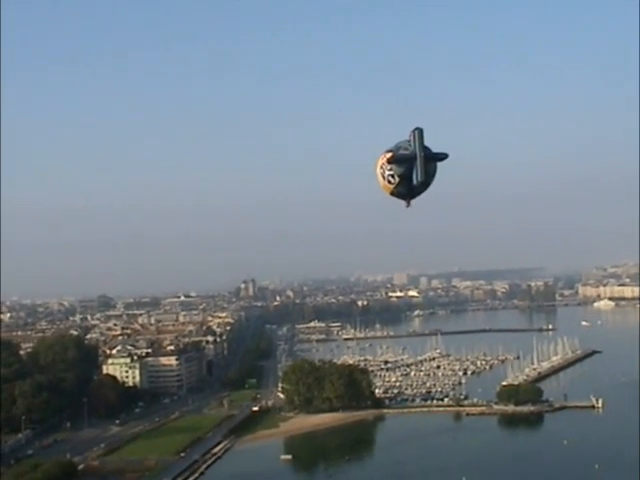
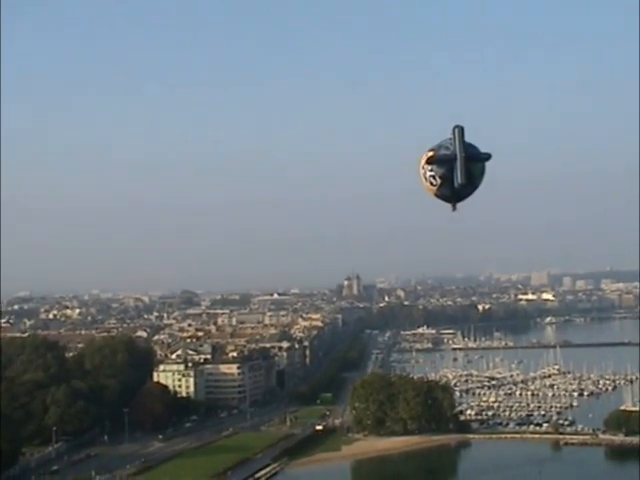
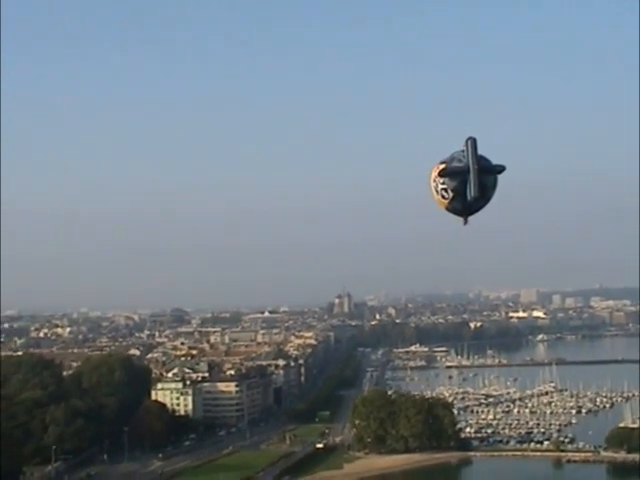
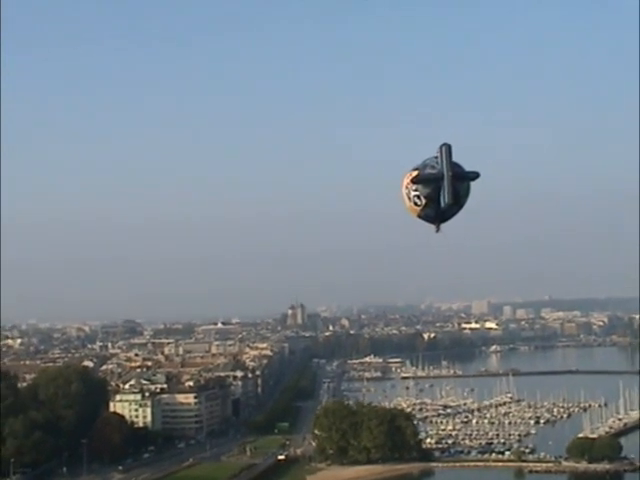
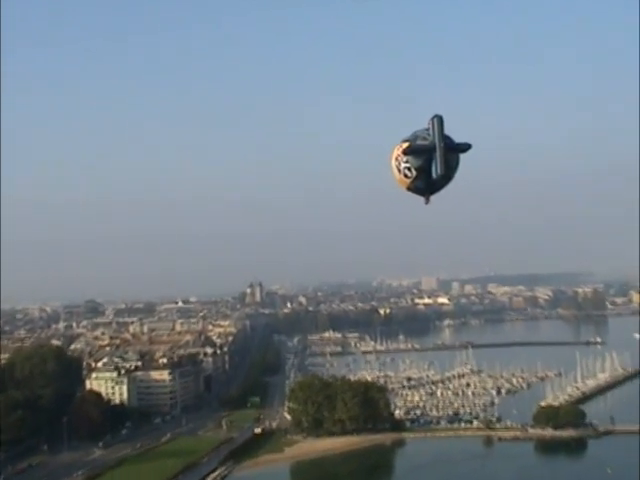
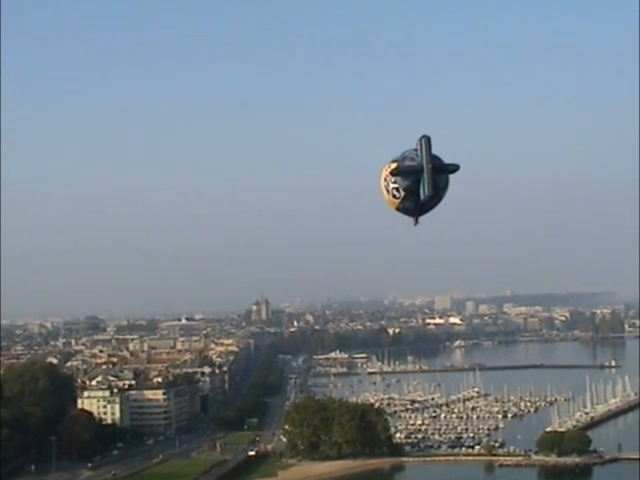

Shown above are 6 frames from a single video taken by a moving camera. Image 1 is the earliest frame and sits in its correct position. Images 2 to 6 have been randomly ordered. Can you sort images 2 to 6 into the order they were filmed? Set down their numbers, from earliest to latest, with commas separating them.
5, 6, 4, 3, 2
